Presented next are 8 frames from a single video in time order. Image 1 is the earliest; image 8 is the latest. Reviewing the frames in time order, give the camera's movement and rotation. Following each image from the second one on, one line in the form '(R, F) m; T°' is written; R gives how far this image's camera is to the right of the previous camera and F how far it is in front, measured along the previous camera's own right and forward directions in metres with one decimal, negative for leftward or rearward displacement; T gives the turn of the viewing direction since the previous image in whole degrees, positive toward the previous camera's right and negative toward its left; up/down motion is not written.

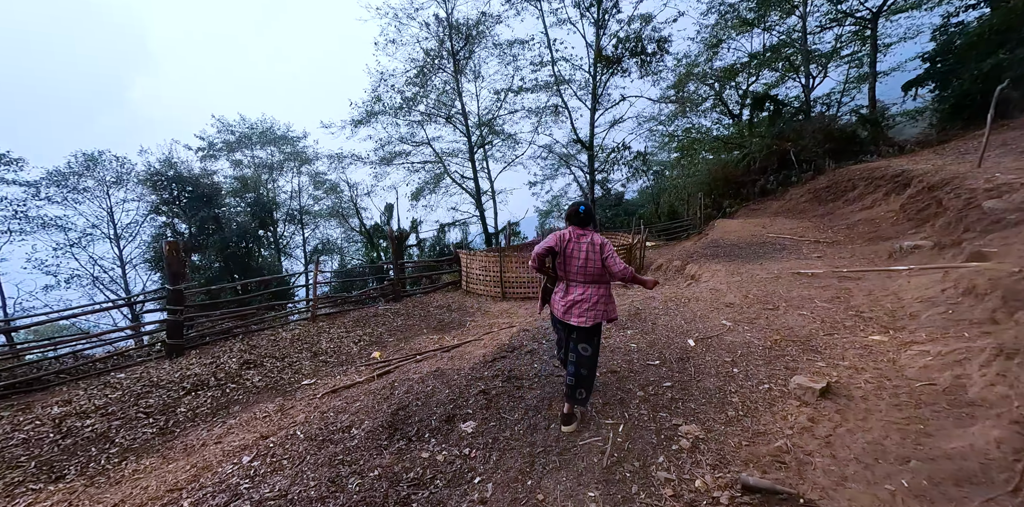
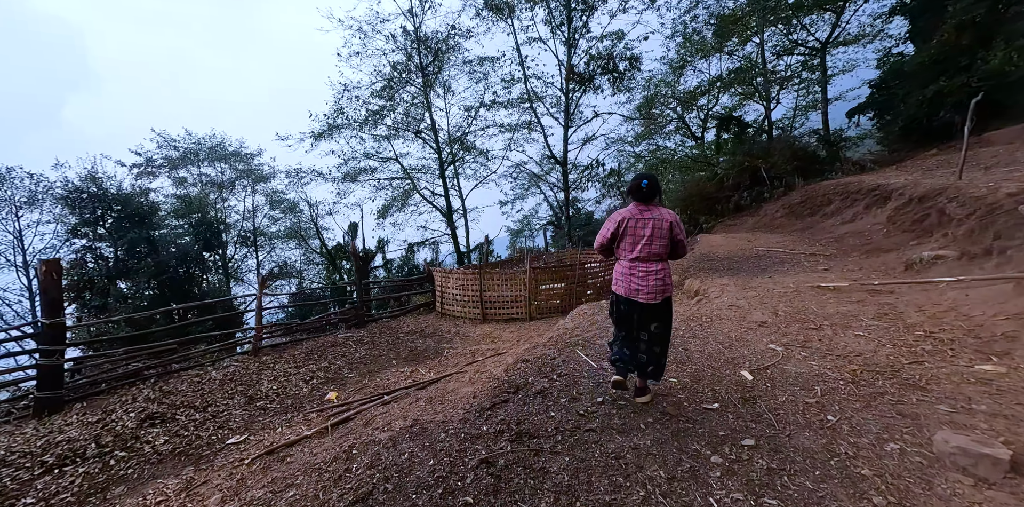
(-0.2, +1.0) m; +4°
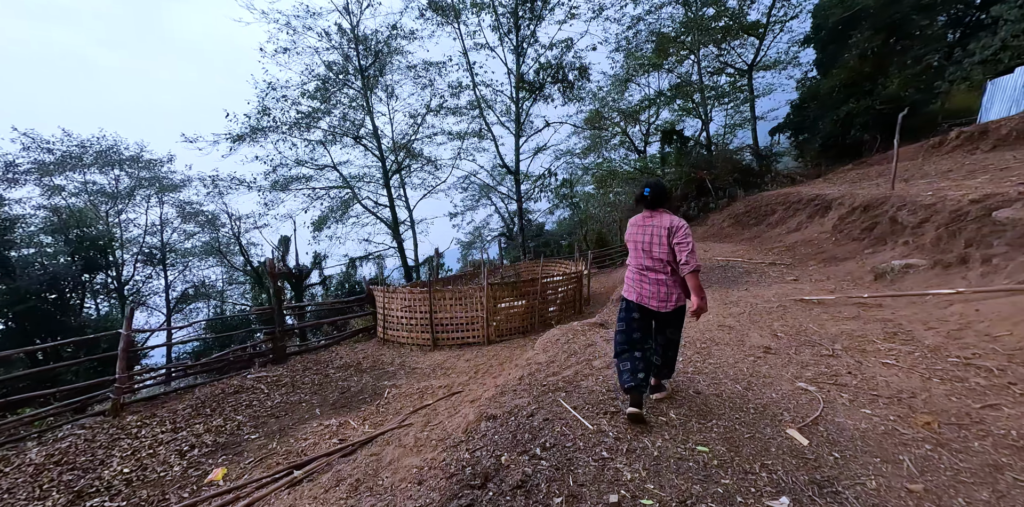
(-0.1, +1.0) m; +7°
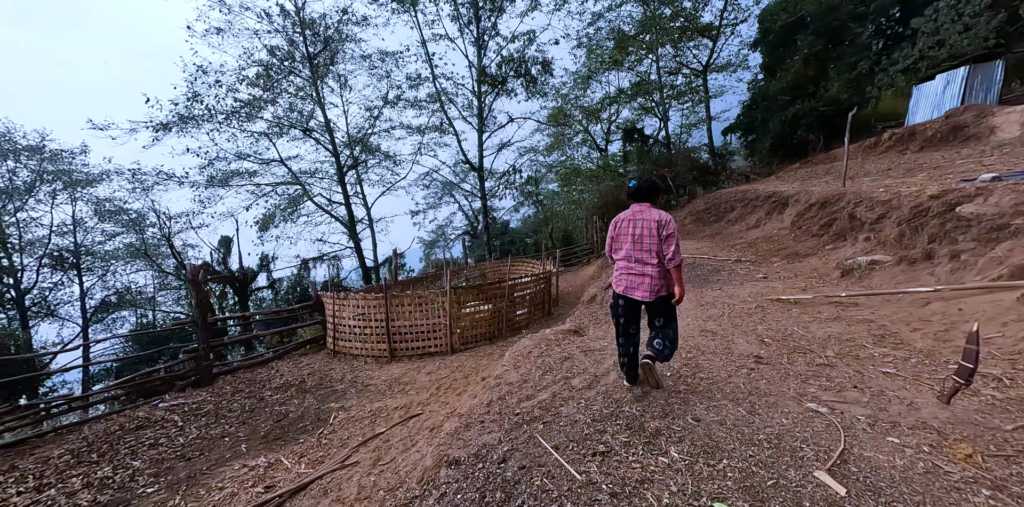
(0.0, +0.5) m; +5°
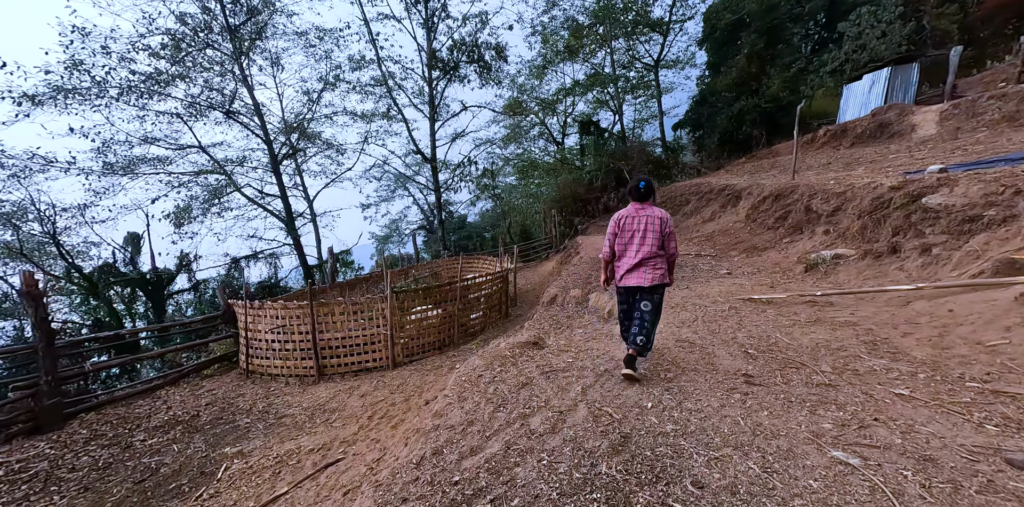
(+0.1, +0.8) m; +6°
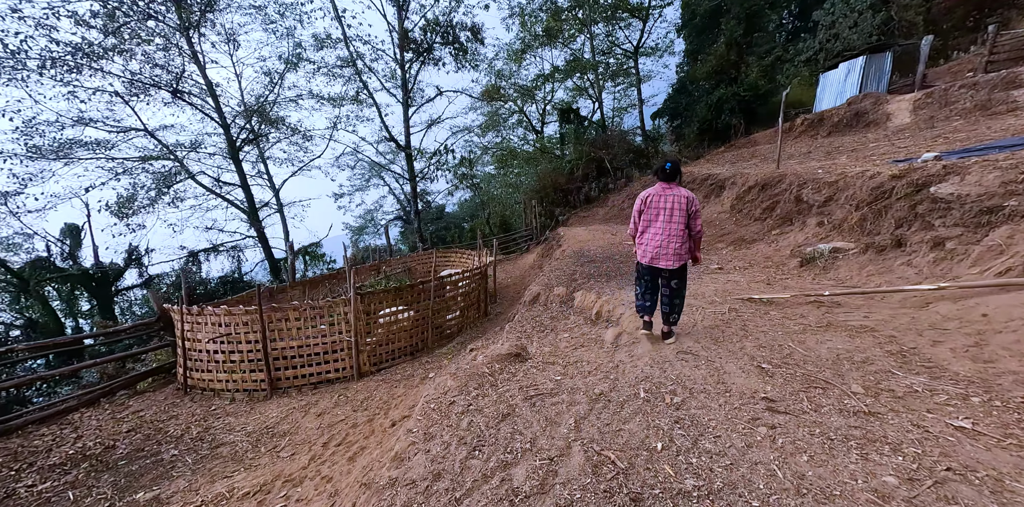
(0.0, +0.6) m; +3°
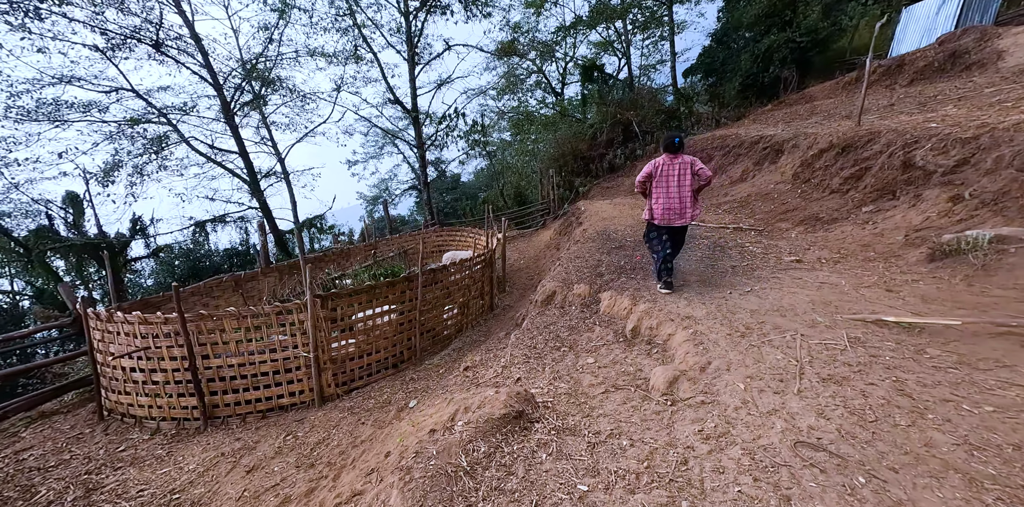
(+0.1, +1.6) m; -3°
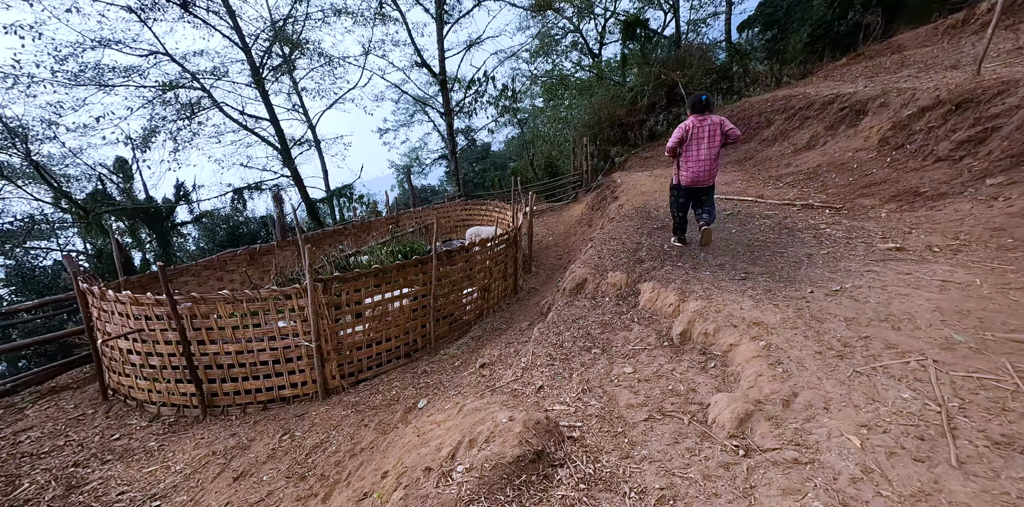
(+0.1, +0.7) m; -5°
